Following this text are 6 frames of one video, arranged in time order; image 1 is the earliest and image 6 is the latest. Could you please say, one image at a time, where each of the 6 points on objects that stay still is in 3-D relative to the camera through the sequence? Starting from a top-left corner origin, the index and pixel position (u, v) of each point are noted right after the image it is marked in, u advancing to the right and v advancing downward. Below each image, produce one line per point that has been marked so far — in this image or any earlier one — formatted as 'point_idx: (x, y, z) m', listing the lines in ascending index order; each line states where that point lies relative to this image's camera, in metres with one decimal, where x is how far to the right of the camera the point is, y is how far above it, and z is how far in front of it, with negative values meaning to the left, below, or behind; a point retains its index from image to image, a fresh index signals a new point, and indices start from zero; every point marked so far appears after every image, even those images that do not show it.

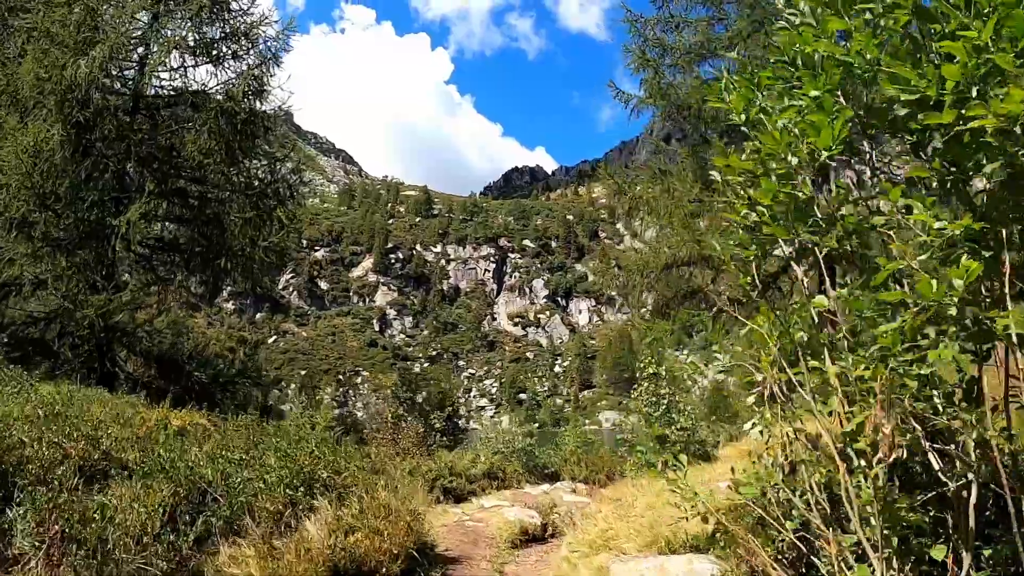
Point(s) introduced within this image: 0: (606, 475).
0: (+1.5, -3.0, +10.3) m
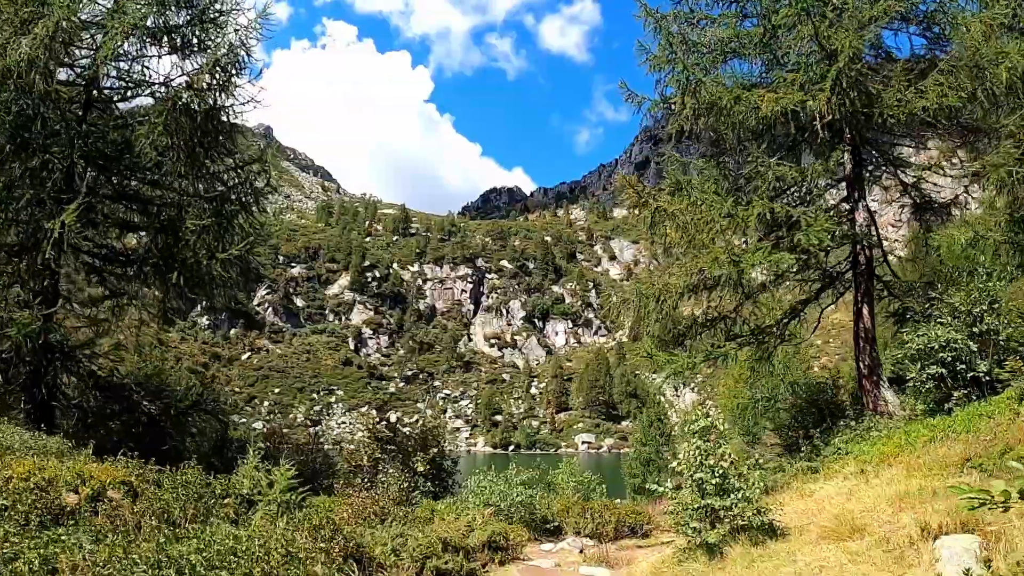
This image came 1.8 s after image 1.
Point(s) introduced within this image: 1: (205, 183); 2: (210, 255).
0: (+1.4, -3.4, +8.8) m
1: (-5.0, +1.7, +10.6) m
2: (-4.8, +0.5, +10.2) m
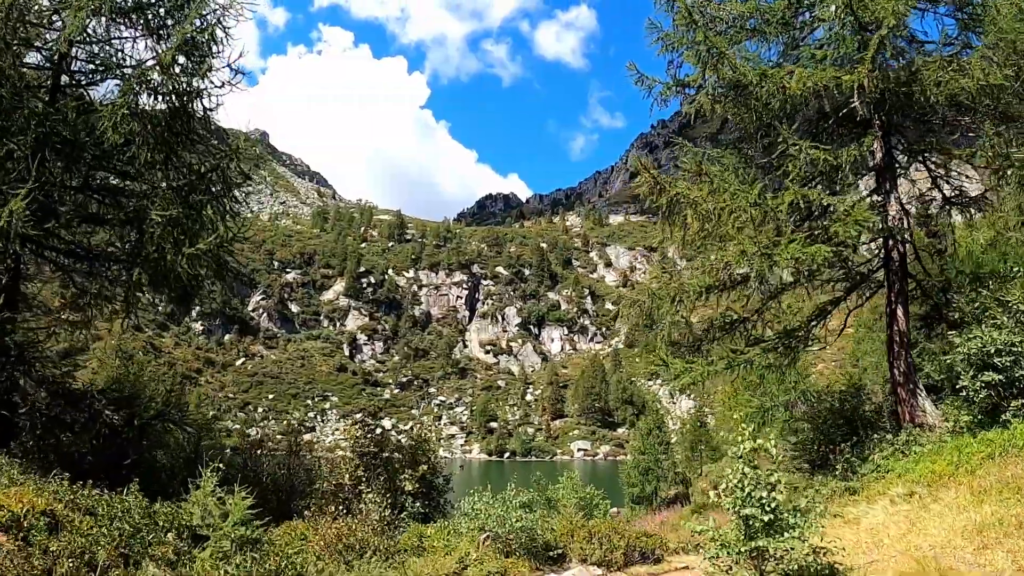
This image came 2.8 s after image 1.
0: (+1.4, -3.4, +7.9) m
1: (-5.0, +1.8, +9.6) m
2: (-4.9, +0.6, +9.2) m
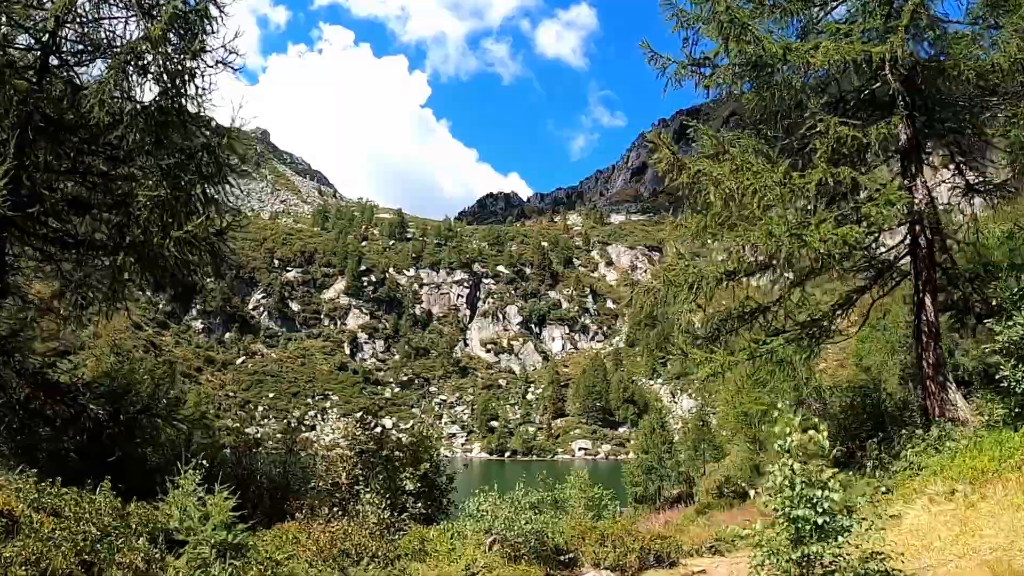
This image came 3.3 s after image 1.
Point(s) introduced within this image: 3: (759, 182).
0: (+1.5, -3.2, +7.4) m
1: (-4.9, +1.9, +9.1) m
2: (-4.8, +0.7, +8.7) m
3: (+2.8, +1.2, +7.4) m
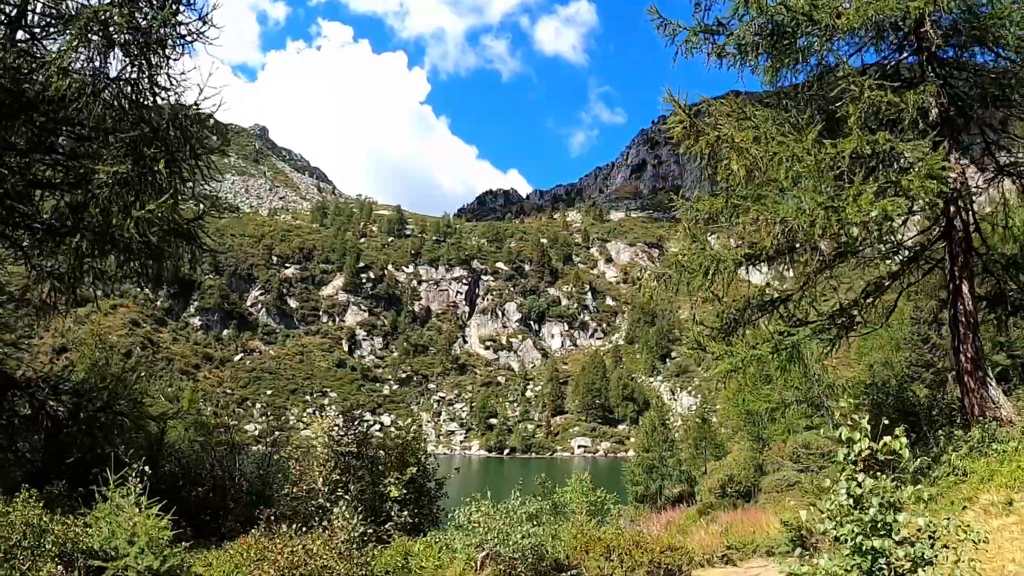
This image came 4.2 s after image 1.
0: (+1.4, -3.0, +6.6) m
1: (-5.0, +2.1, +8.4) m
2: (-4.8, +0.9, +8.0) m
3: (+2.8, +1.4, +6.7) m
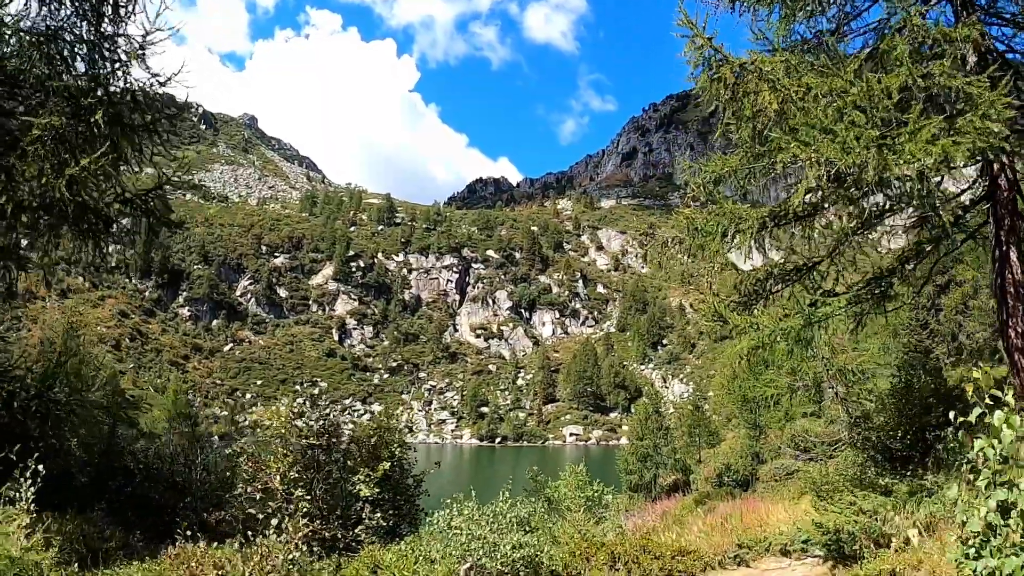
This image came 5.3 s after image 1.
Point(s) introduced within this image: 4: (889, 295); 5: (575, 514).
0: (+1.3, -2.7, +5.7) m
1: (-5.1, +2.4, +7.3) m
2: (-4.9, +1.2, +6.9) m
3: (+2.7, +1.7, +5.7) m
4: (+3.9, -0.1, +6.6) m
5: (+0.8, -2.9, +8.3) m
